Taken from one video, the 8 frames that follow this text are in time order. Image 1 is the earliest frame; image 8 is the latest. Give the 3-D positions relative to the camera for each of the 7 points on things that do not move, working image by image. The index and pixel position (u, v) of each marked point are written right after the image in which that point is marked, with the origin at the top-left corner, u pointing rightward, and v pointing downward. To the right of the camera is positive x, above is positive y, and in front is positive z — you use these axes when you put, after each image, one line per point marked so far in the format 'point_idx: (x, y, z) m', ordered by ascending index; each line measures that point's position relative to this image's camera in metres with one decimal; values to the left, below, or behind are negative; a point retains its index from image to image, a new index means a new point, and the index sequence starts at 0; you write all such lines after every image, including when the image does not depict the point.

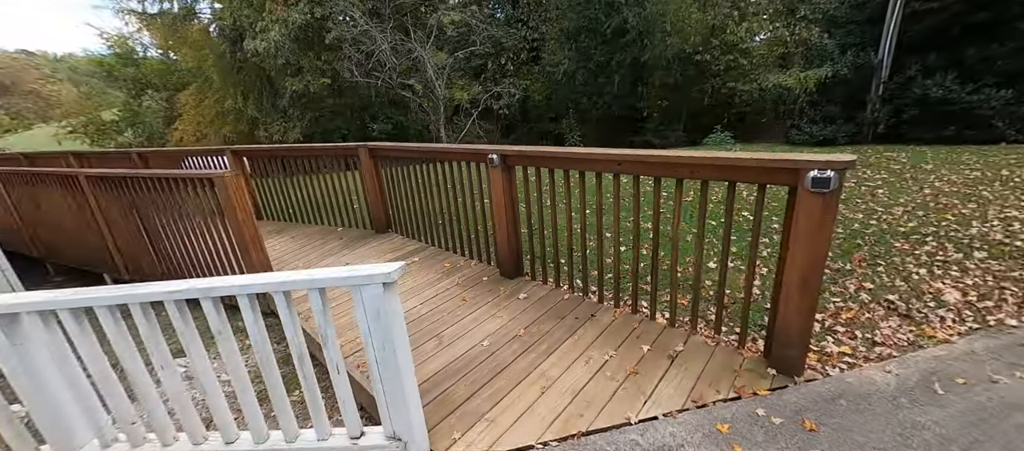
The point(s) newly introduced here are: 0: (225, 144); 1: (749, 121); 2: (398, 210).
0: (-11.5, +3.3, +15.0) m
1: (+7.5, +3.3, +11.9) m
2: (-1.3, +0.2, +4.1) m
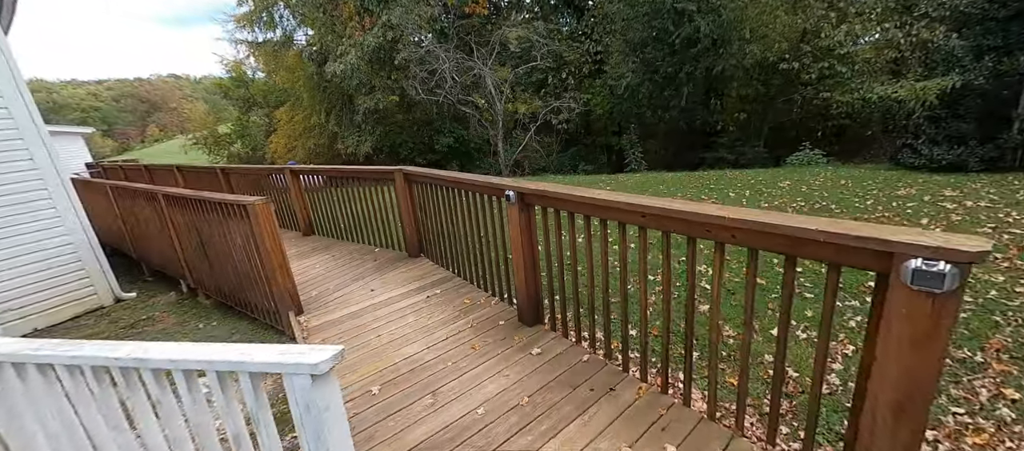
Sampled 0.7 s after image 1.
0: (-9.0, +3.1, +16.5) m
1: (+9.2, +2.5, +10.3) m
2: (-0.9, -0.1, +4.0) m
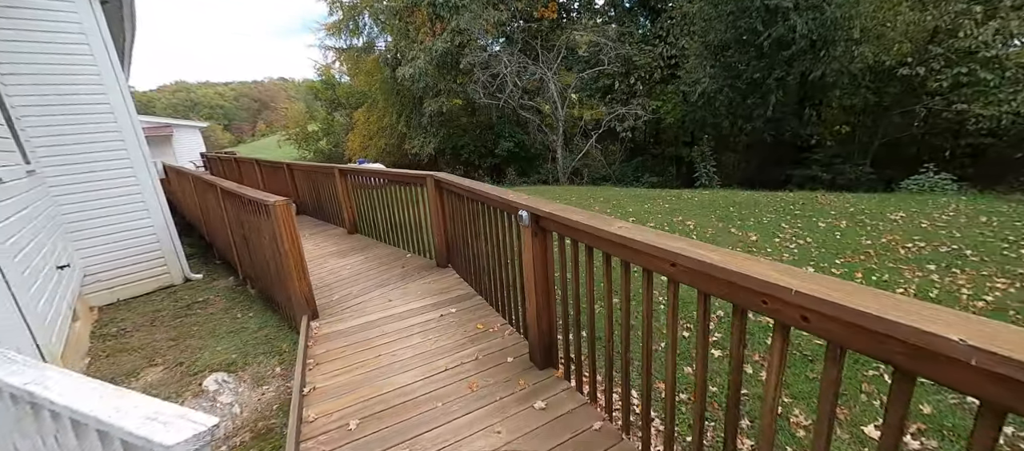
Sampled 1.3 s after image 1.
0: (-6.2, +3.4, +17.5) m
1: (+10.6, +1.5, +8.3) m
2: (-0.6, -0.2, +3.7) m
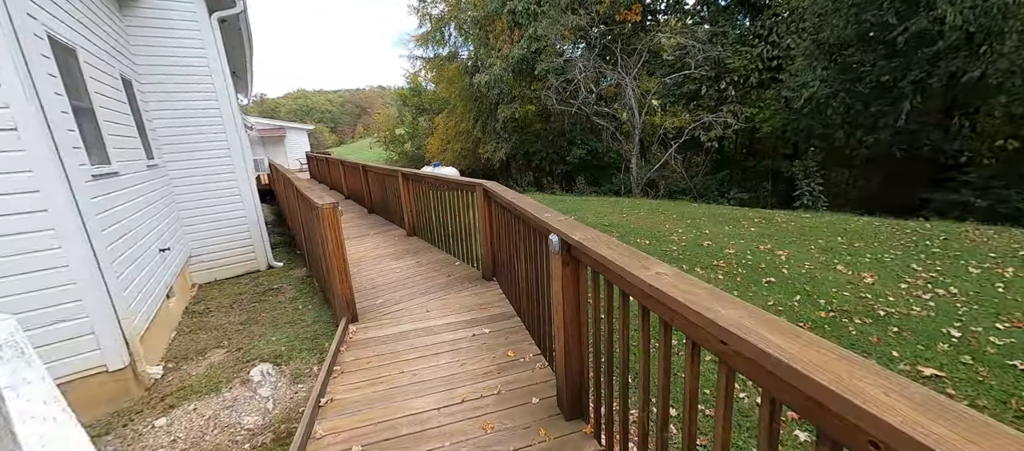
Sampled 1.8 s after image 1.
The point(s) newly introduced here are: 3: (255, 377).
0: (-2.8, +3.3, +18.1) m
1: (+11.8, +0.6, +5.9) m
2: (-0.1, -0.3, +3.5) m
3: (-2.0, -1.2, +3.0) m
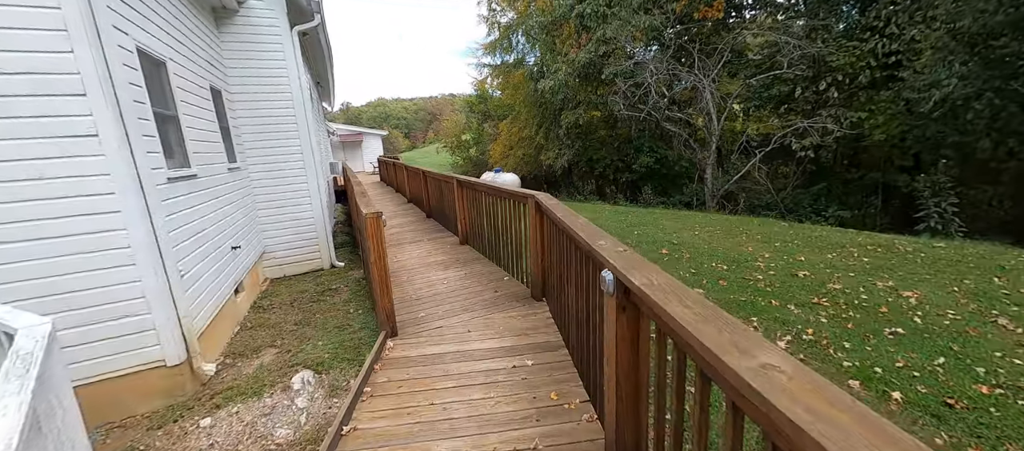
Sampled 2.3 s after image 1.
0: (+0.2, +3.0, +18.1) m
1: (+12.5, -0.1, +3.6) m
2: (+0.3, -0.5, +3.2) m
3: (-1.7, -1.2, +2.9) m
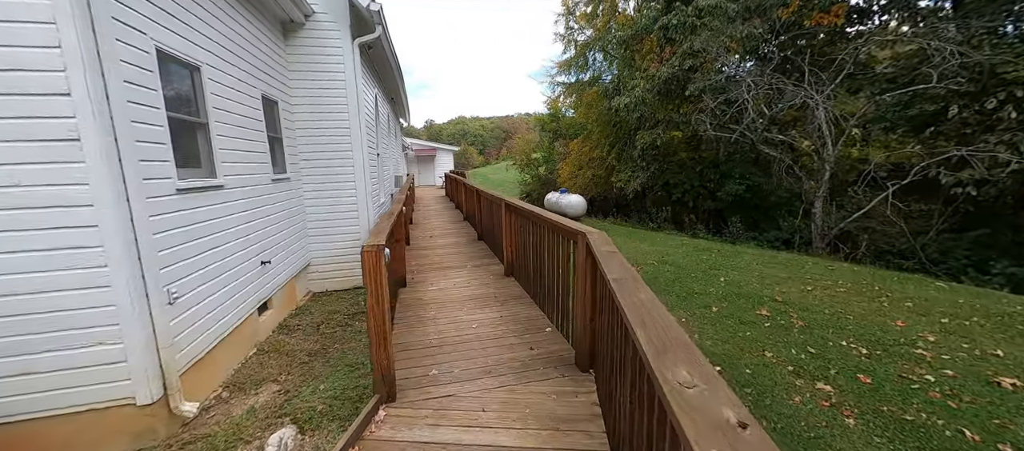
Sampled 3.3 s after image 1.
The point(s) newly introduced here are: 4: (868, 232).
0: (+3.3, +1.9, +17.1) m
1: (+12.6, -1.3, +0.6) m
2: (+0.5, -0.8, +2.3) m
3: (-1.6, -1.4, +2.4) m
4: (+9.0, -0.2, +9.5) m
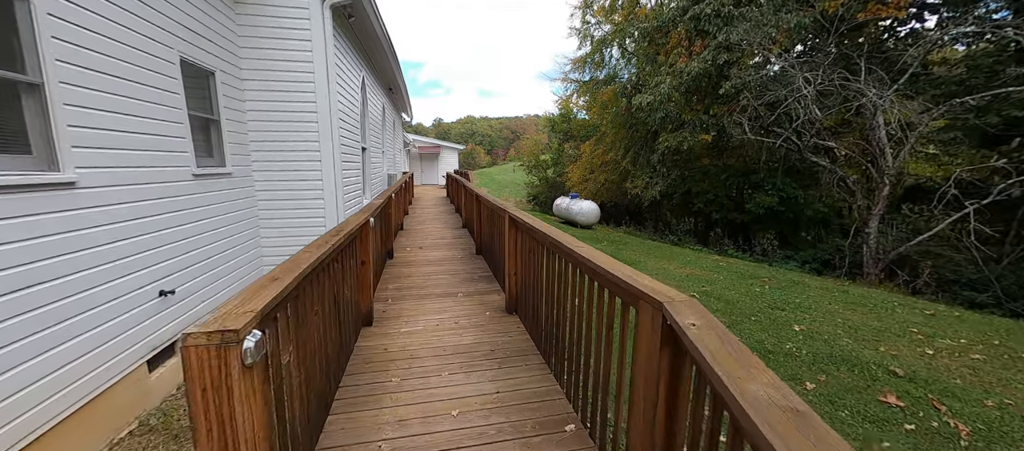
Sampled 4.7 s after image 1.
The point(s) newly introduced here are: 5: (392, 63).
0: (+3.5, +1.5, +15.8) m
1: (+12.6, -1.9, -0.9) m
2: (+0.5, -1.0, +1.0) m
3: (-1.6, -1.6, +1.2) m
4: (+9.1, -0.7, +8.2) m
5: (-2.6, +3.5, +8.0) m
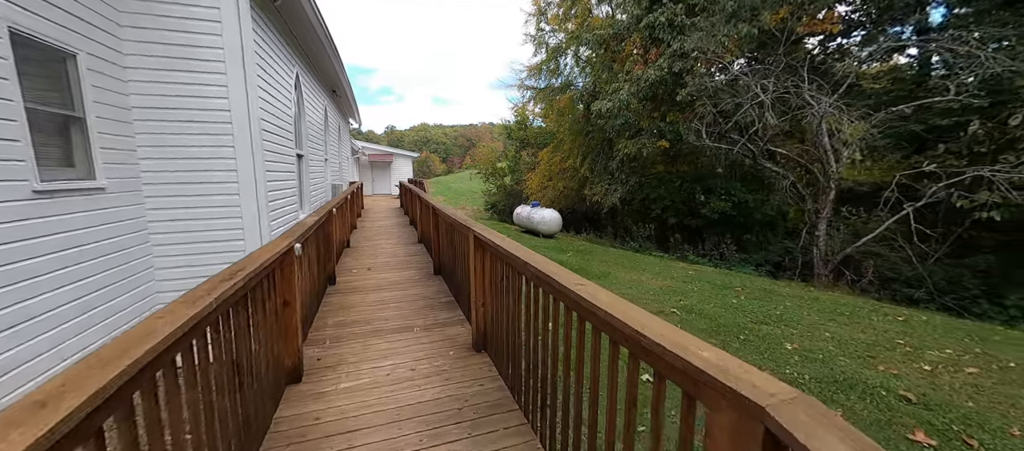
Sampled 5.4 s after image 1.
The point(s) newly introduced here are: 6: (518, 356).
0: (+1.8, +1.2, +15.6) m
1: (+12.8, -1.7, 0.0) m
2: (+0.6, -1.1, +0.5) m
3: (-1.5, -1.7, +0.4) m
4: (+8.3, -0.8, +8.6) m
5: (-3.4, +3.1, +7.1) m
6: (0.0, -0.8, +2.5) m
